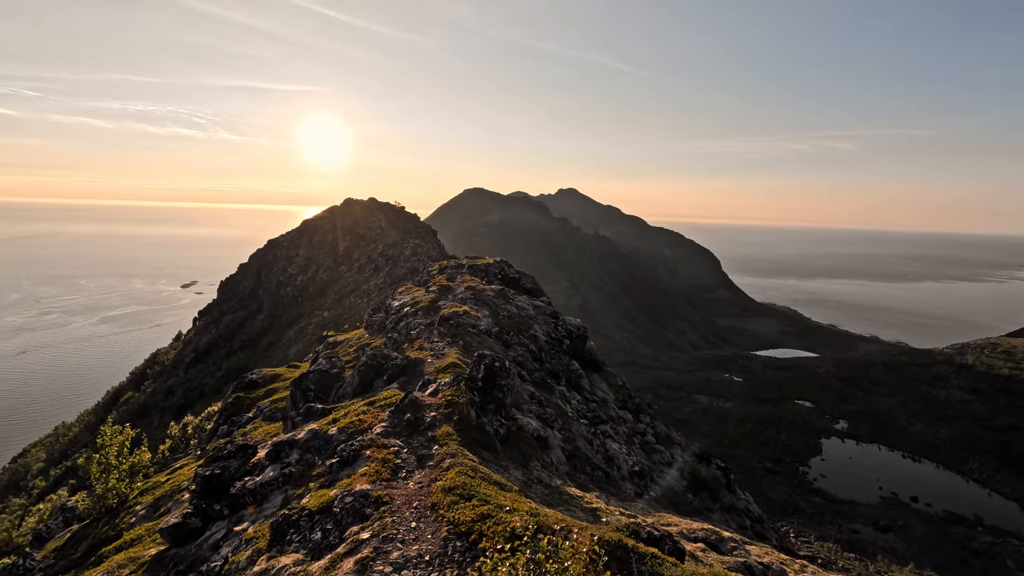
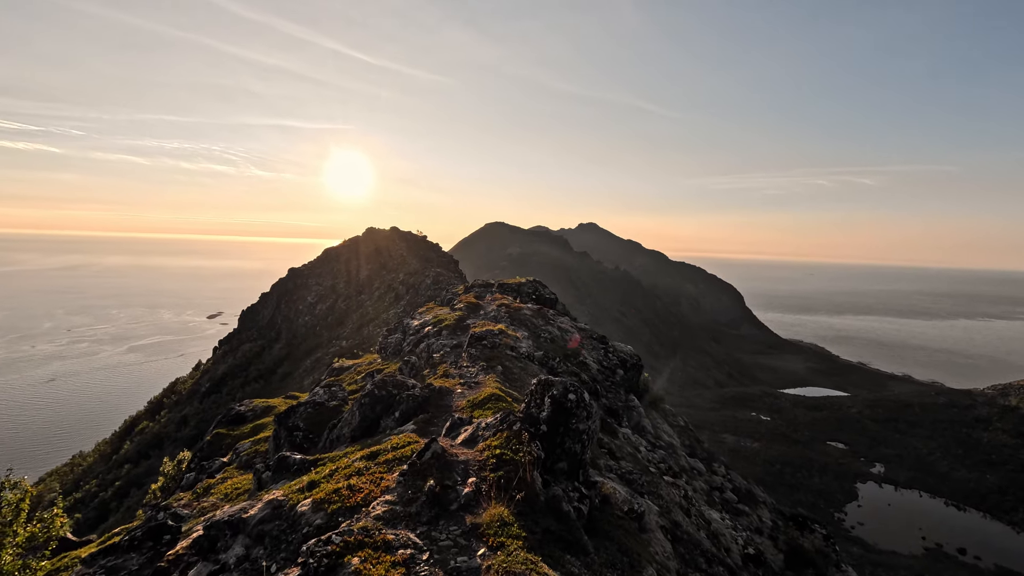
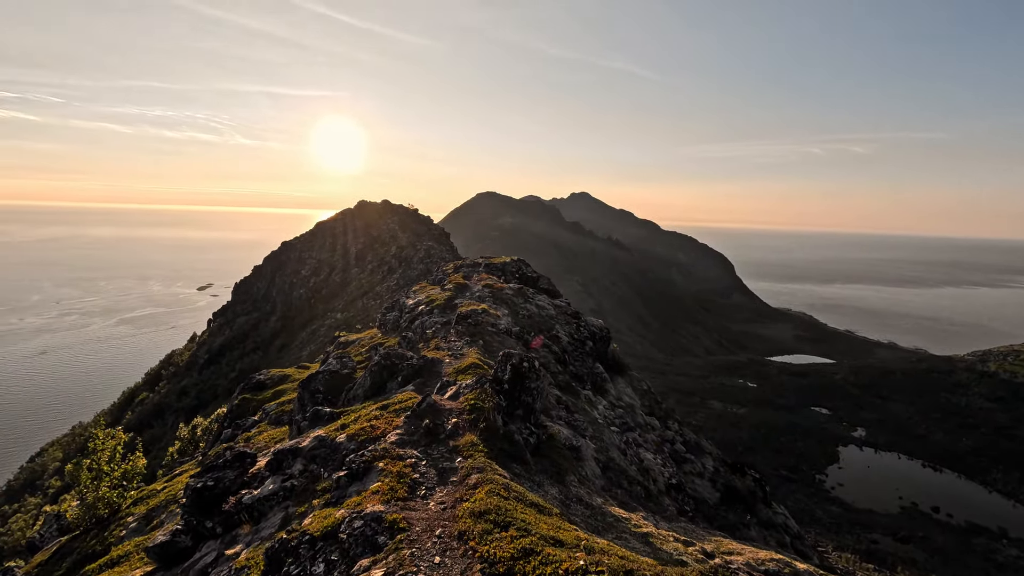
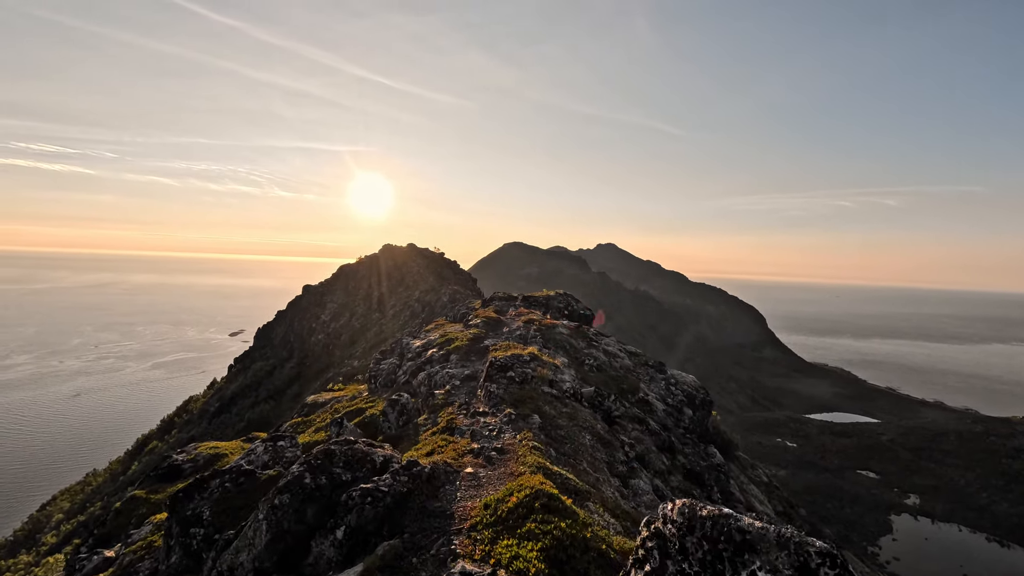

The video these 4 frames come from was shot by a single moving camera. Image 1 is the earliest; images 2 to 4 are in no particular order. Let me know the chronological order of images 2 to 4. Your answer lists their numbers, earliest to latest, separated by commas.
3, 2, 4
